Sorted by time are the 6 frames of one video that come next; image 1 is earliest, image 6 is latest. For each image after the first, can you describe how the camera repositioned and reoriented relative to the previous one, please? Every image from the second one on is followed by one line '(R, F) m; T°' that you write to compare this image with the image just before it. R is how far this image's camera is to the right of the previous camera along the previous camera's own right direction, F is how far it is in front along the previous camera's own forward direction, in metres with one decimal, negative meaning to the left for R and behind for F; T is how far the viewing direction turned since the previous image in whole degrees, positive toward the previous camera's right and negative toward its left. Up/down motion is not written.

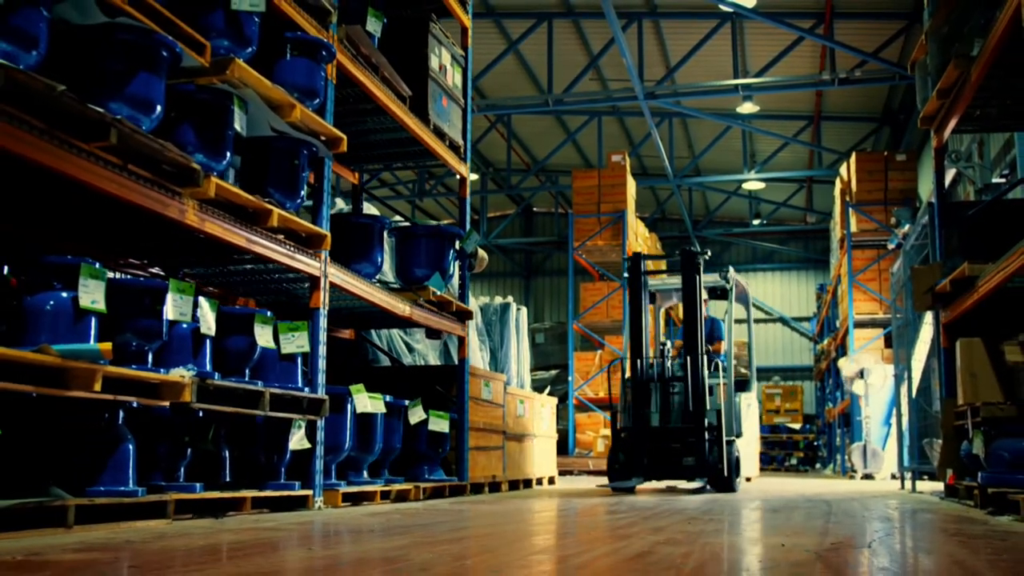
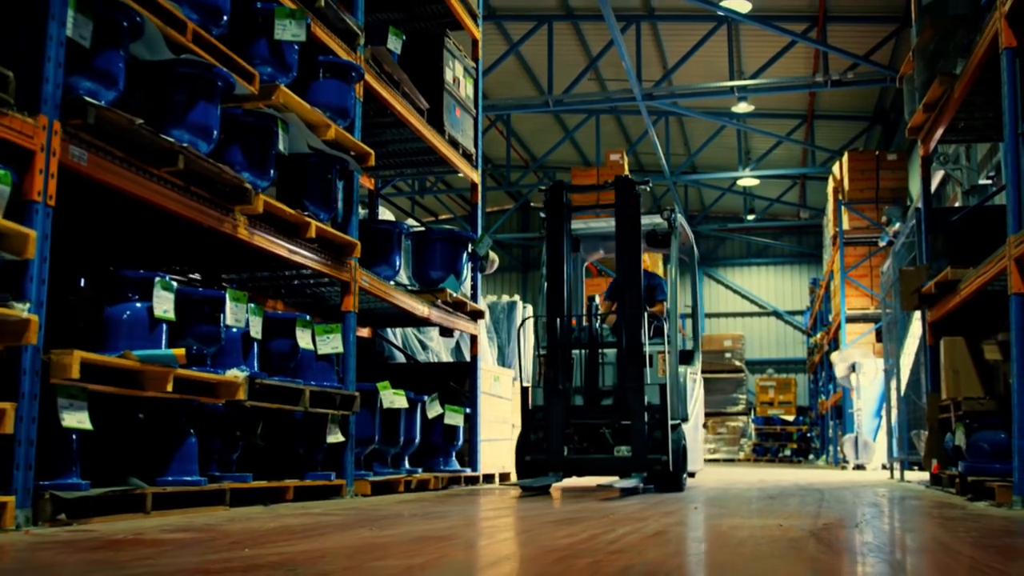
(-0.2, -0.5) m; 0°
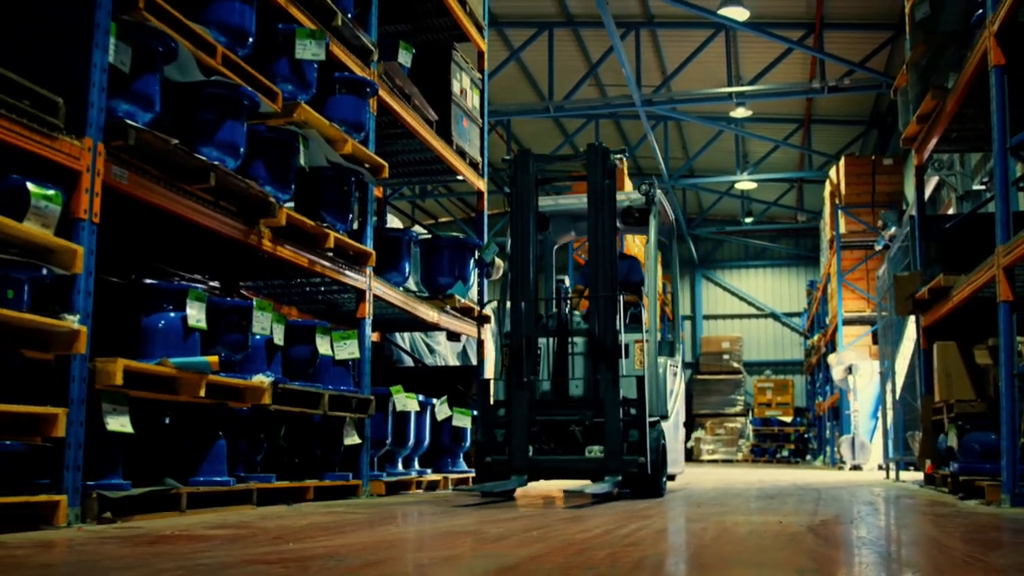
(-0.1, -0.3) m; 0°
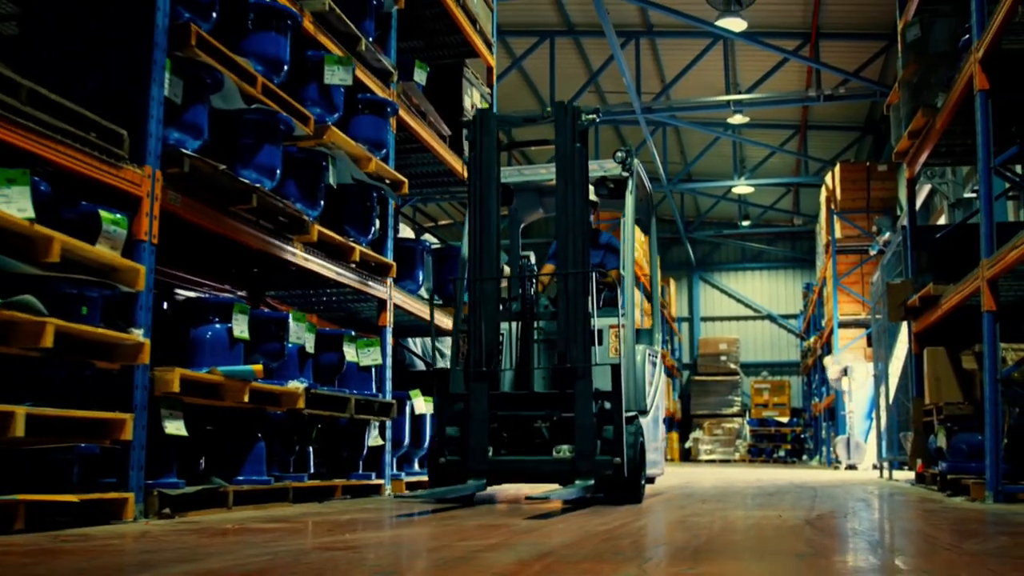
(-0.1, -0.4) m; 0°
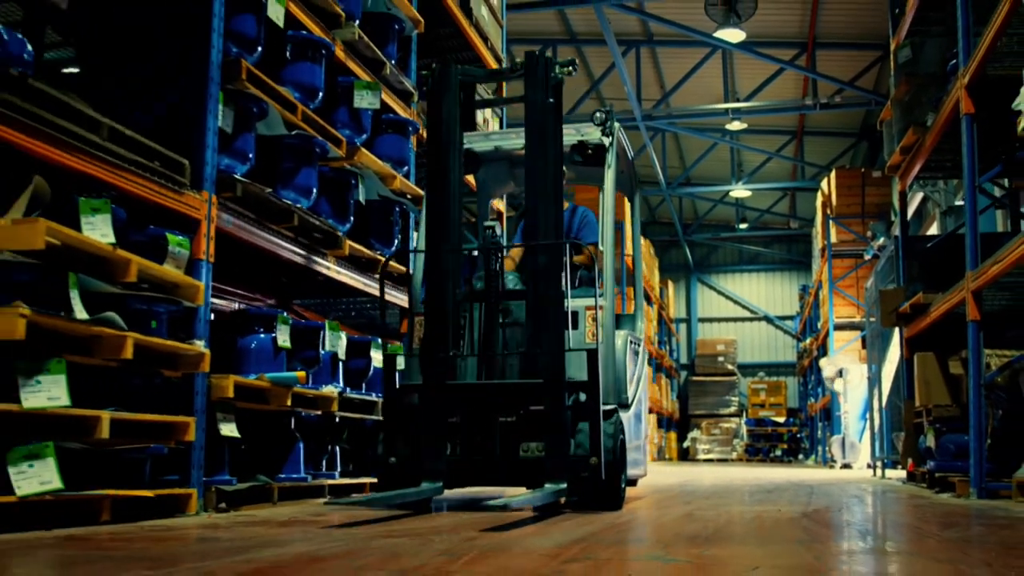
(-0.2, -0.5) m; 0°
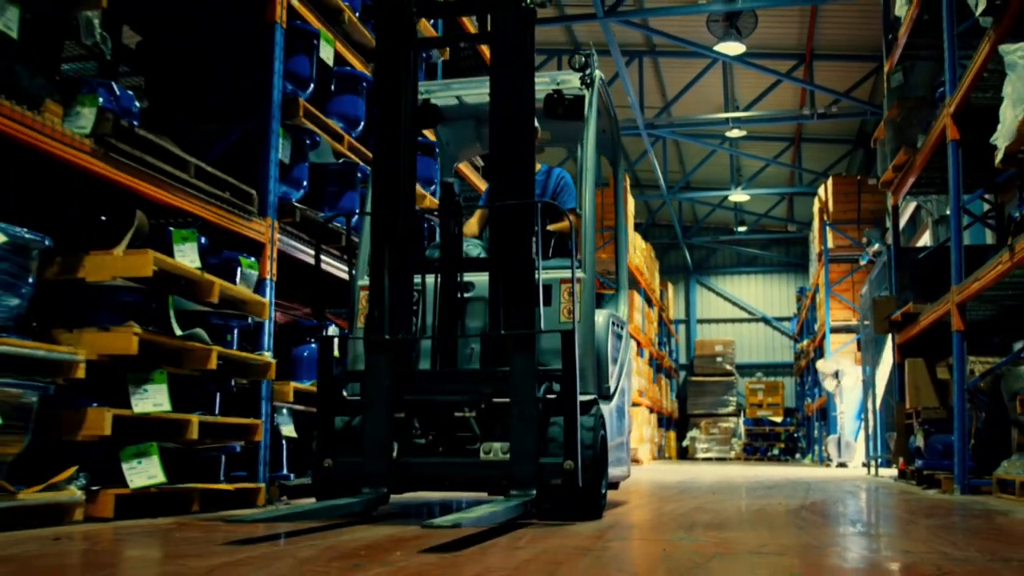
(-0.2, -0.6) m; 0°
